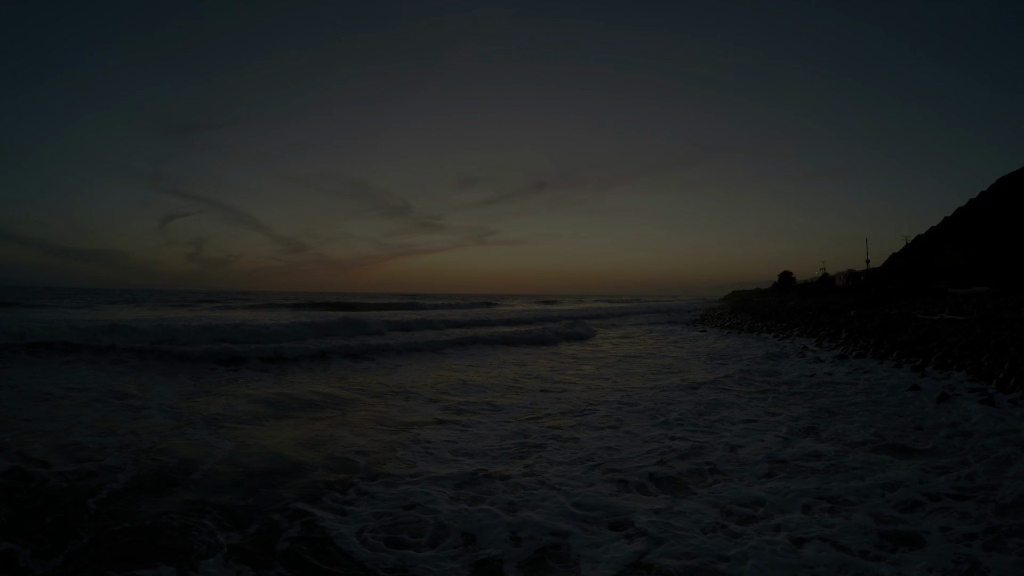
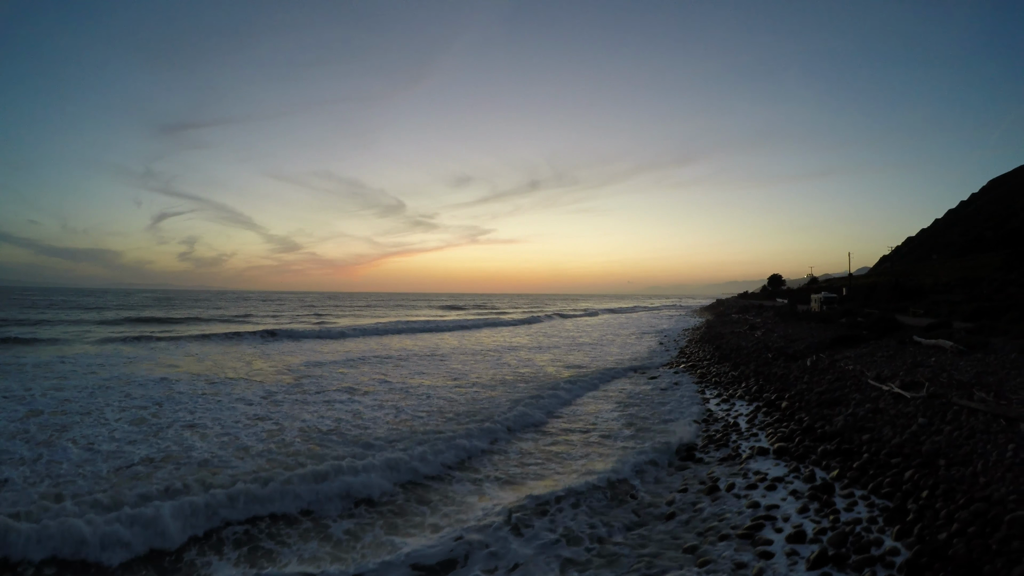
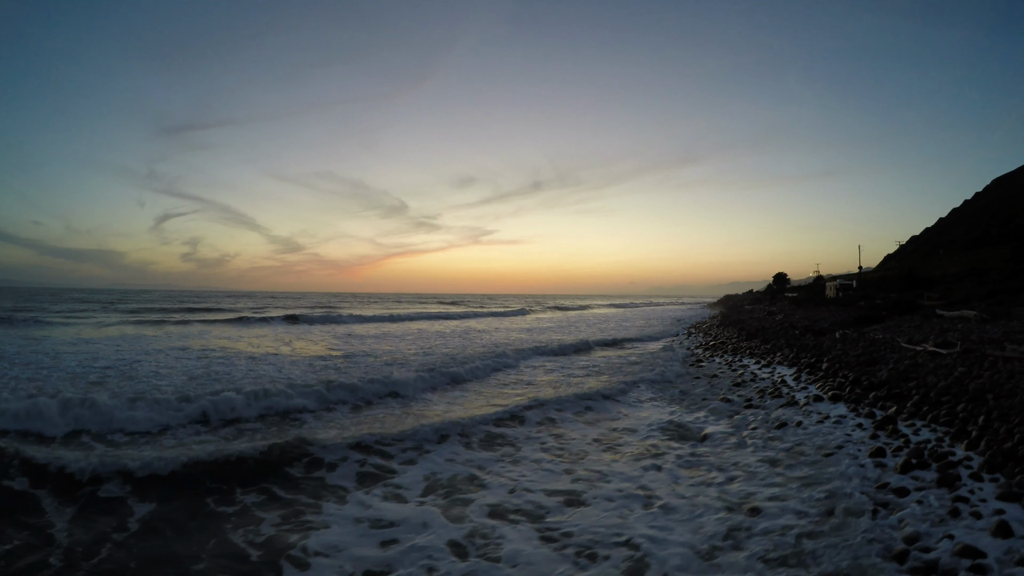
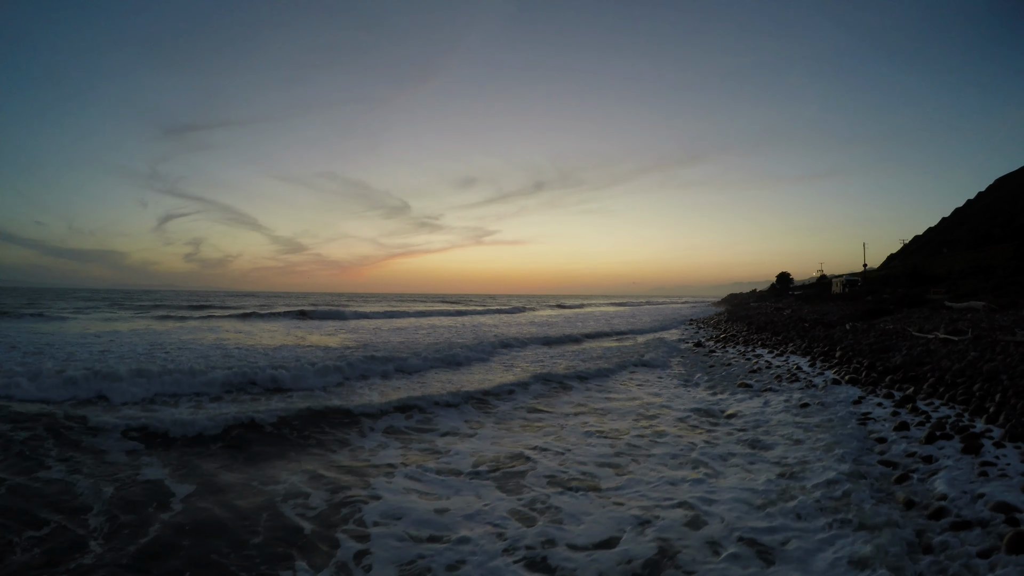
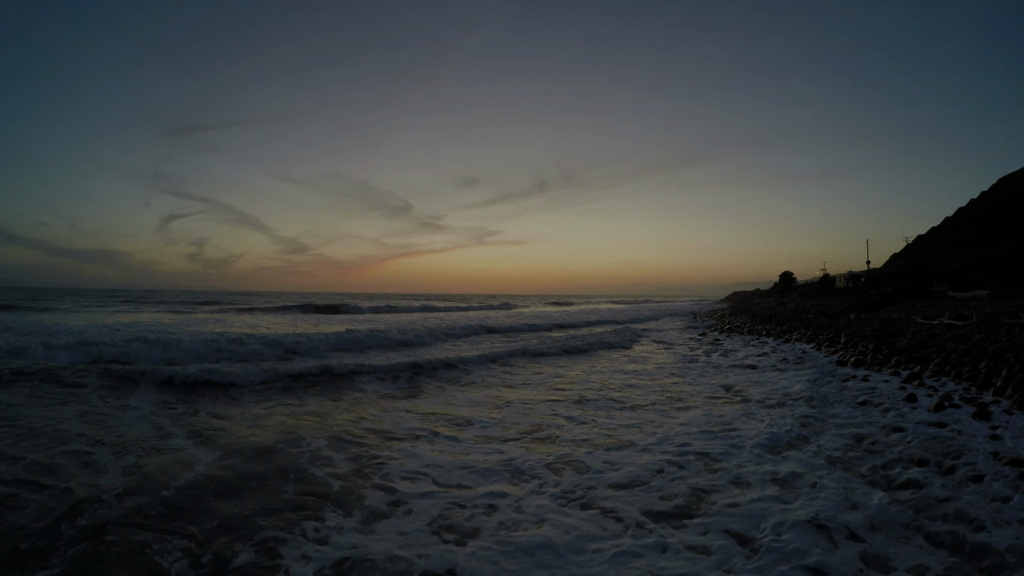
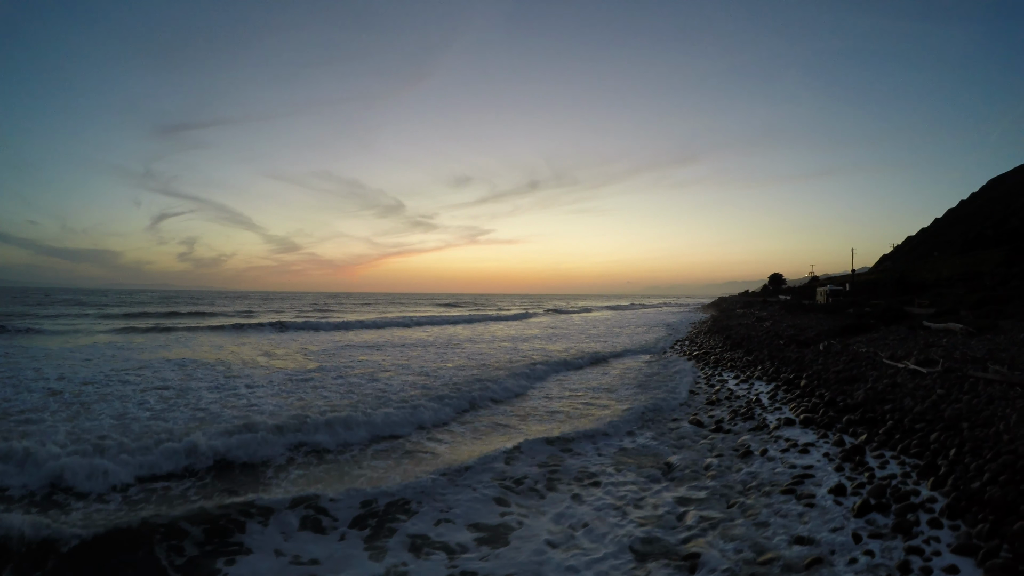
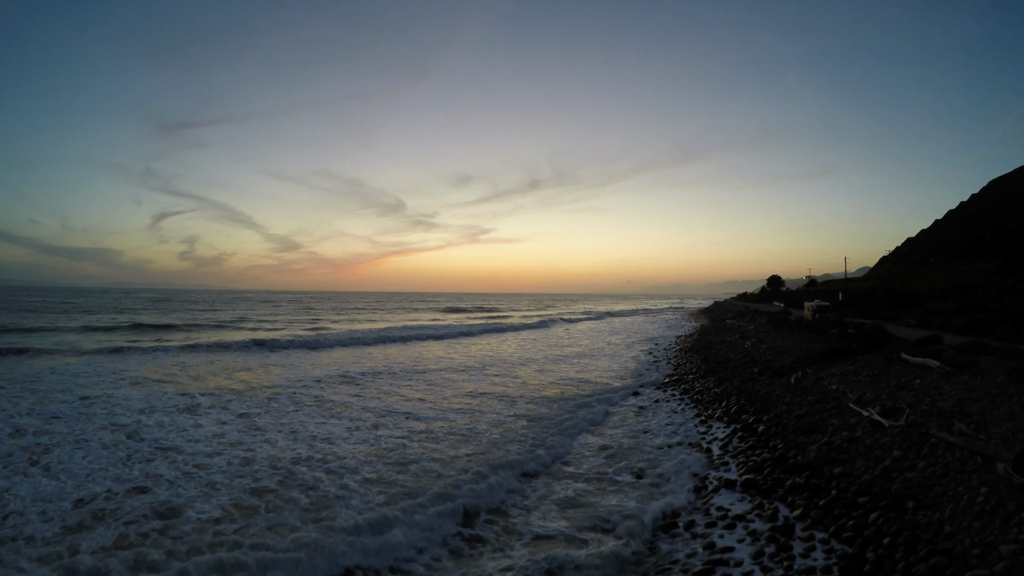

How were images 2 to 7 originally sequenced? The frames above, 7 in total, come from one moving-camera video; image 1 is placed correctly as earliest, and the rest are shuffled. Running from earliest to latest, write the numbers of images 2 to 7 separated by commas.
5, 4, 3, 6, 2, 7
